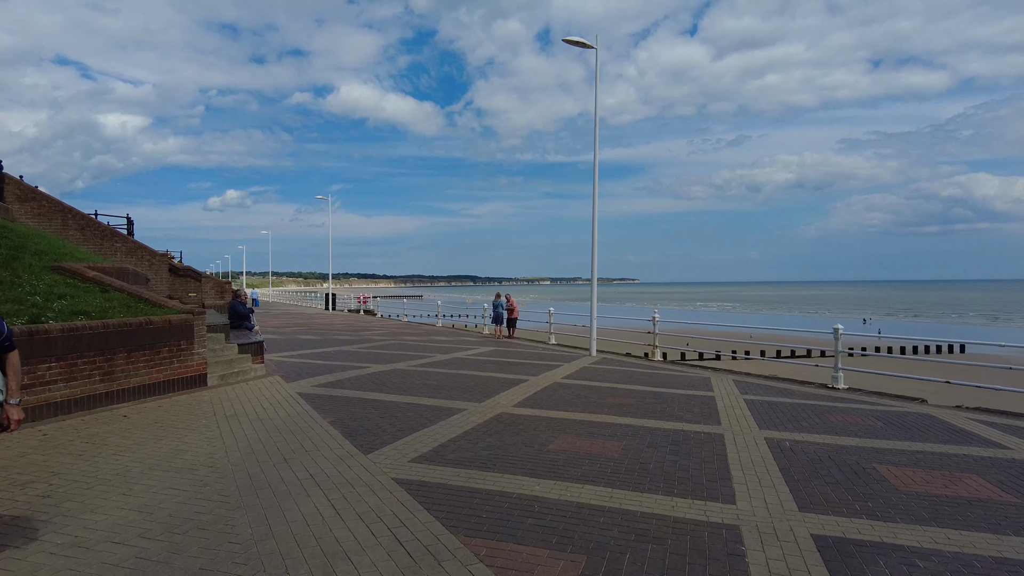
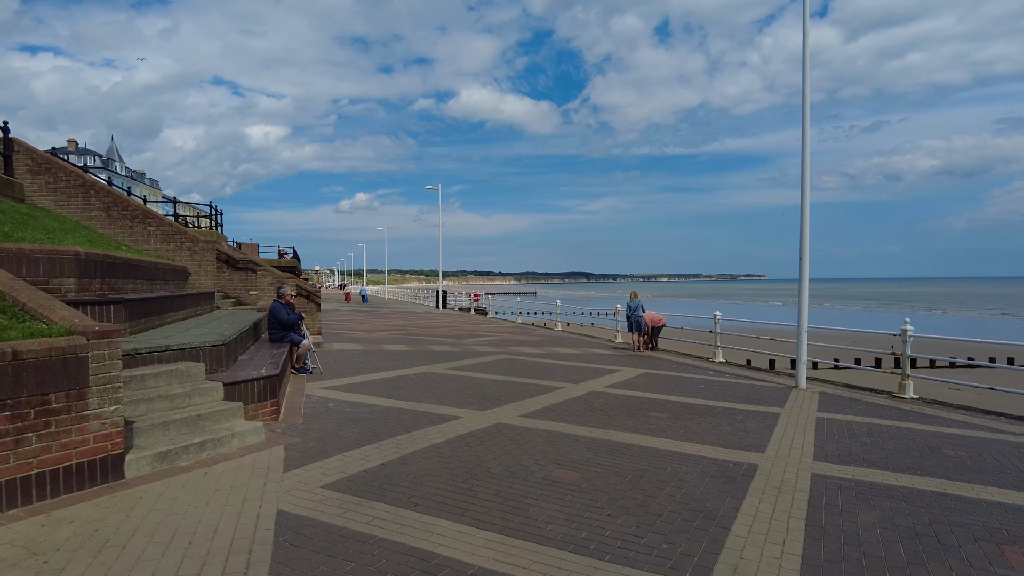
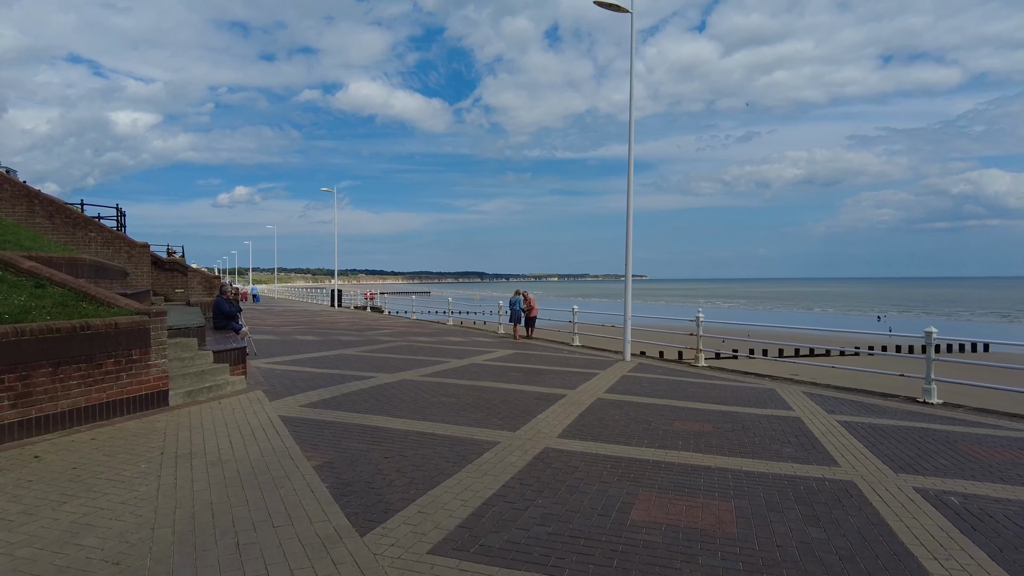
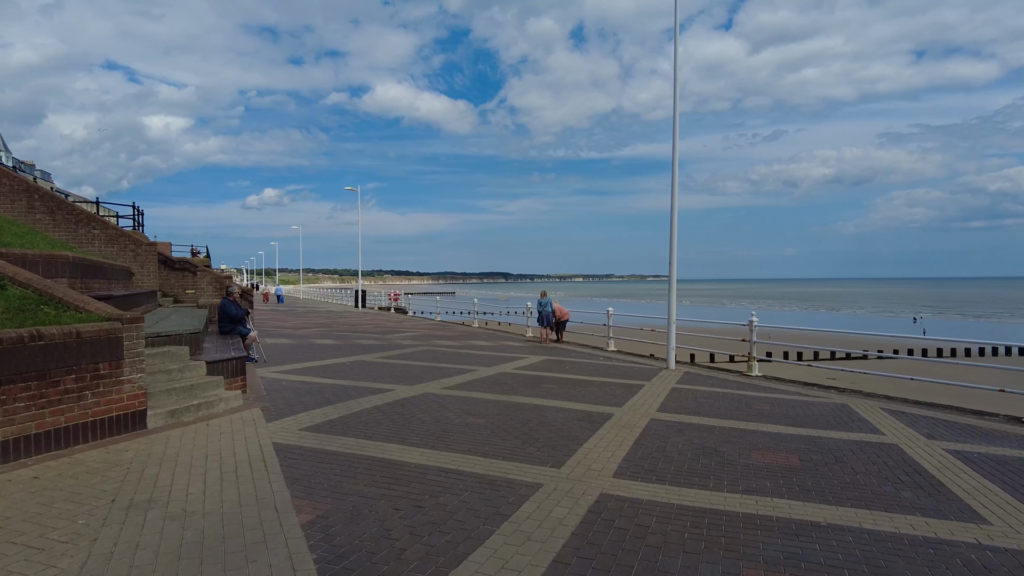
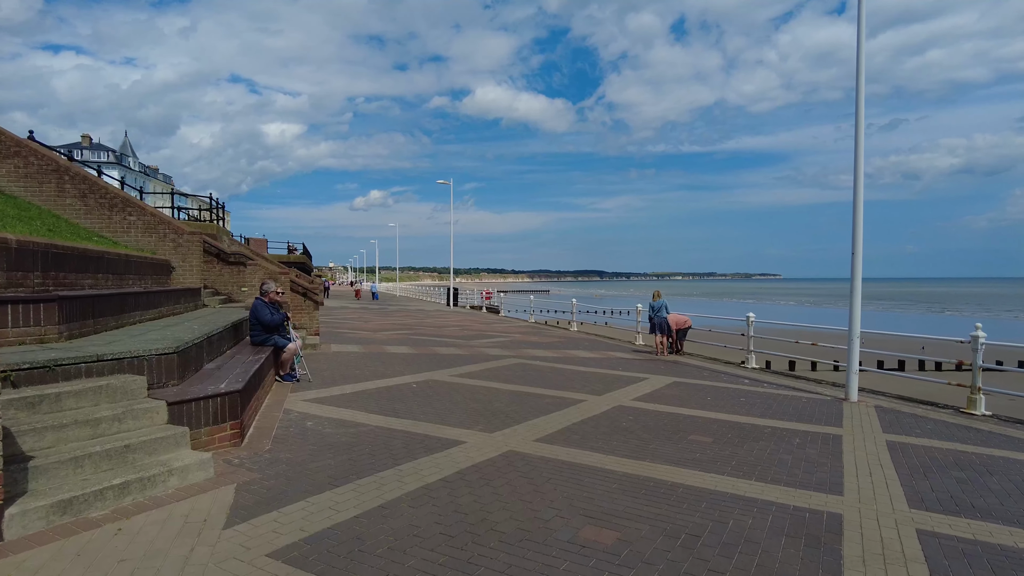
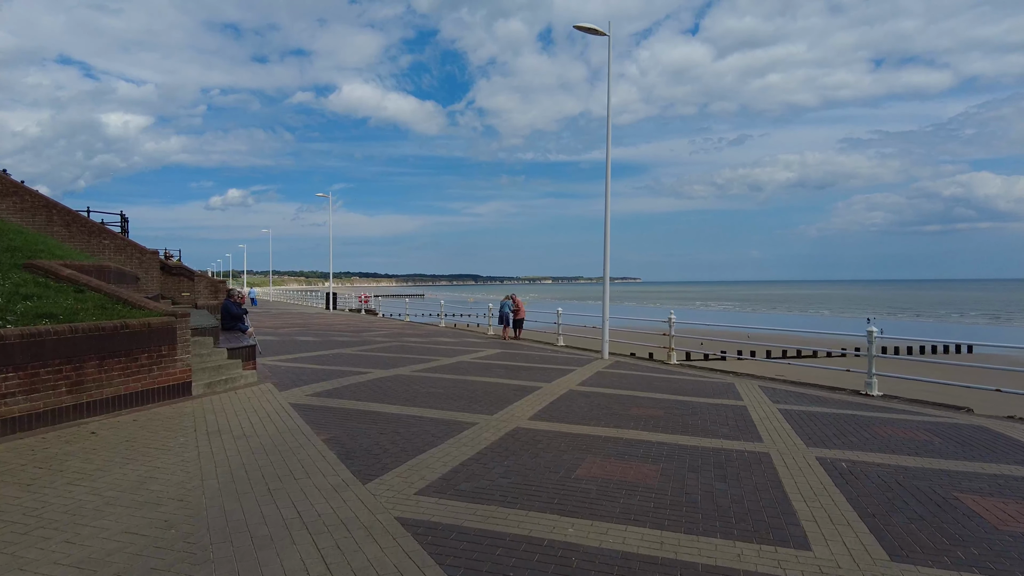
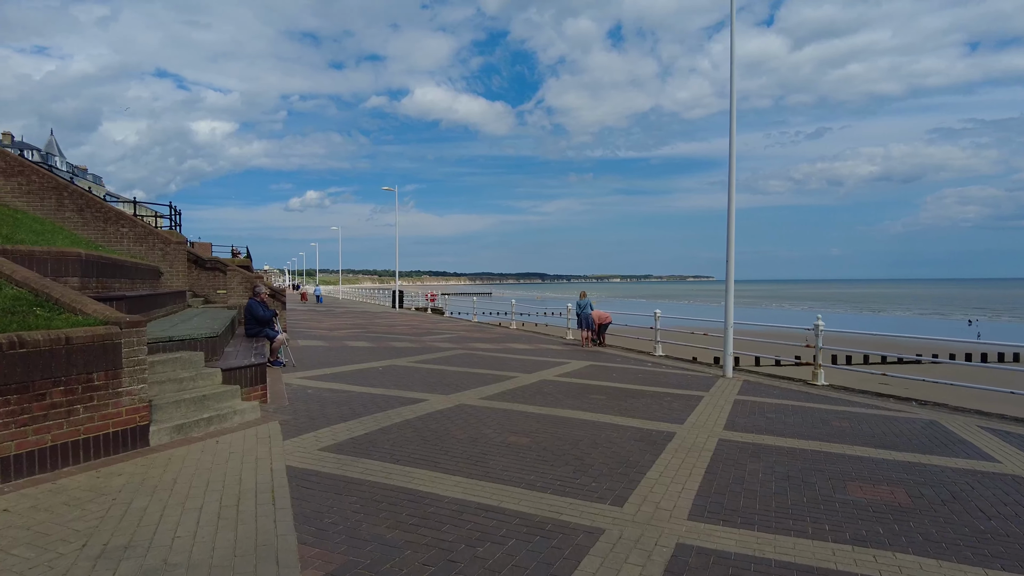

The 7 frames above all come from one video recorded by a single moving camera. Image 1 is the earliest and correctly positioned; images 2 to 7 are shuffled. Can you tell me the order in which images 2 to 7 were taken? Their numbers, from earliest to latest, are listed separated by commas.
6, 3, 4, 7, 2, 5
